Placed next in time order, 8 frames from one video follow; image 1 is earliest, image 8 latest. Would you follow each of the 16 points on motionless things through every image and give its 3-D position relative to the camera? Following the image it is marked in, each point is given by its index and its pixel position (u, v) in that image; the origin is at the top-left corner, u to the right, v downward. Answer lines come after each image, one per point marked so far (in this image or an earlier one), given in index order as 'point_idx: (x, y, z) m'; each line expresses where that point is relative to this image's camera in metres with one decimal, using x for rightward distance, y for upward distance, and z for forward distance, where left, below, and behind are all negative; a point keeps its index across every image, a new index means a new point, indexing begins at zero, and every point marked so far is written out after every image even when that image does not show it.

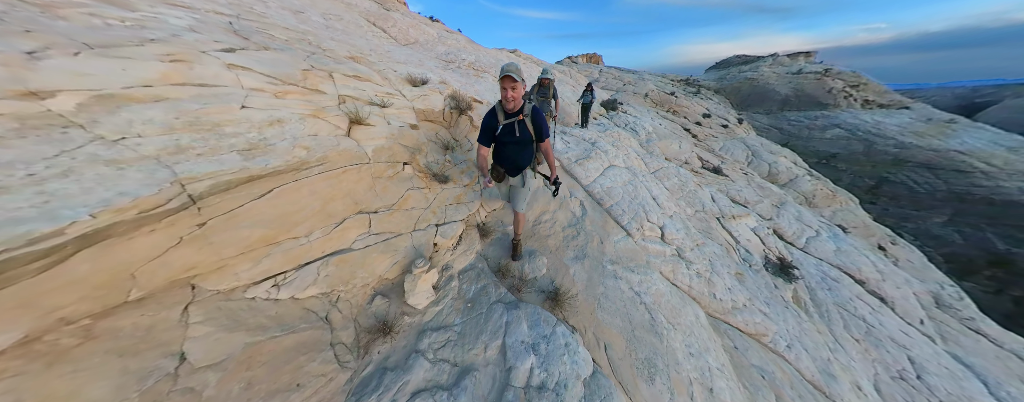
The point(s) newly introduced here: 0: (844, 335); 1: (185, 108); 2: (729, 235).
0: (+14.6, -6.1, +8.6) m
1: (-3.6, +0.9, +1.9) m
2: (+11.2, -1.8, +10.3) m
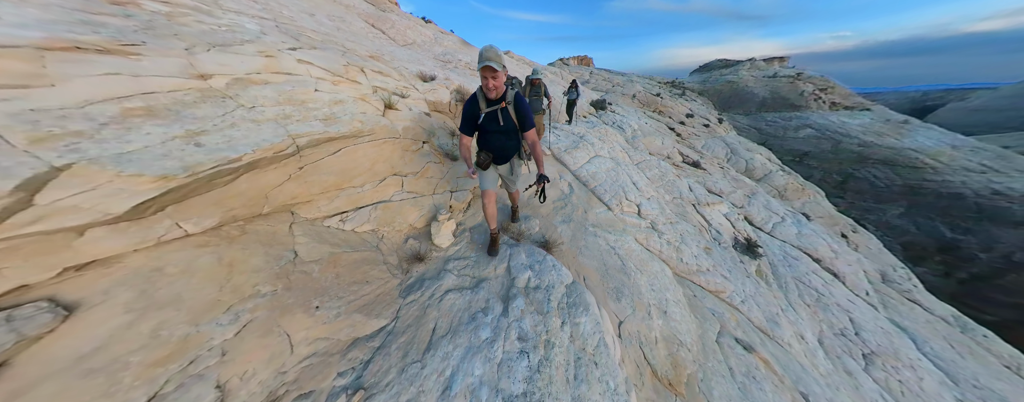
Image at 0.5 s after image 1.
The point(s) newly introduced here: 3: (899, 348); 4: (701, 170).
0: (+14.5, -5.2, +10.0) m
1: (-3.5, +1.6, +2.8) m
2: (+11.1, -1.0, +11.6) m
3: (+19.4, -7.5, +9.9) m
4: (+16.2, +2.6, +16.9) m
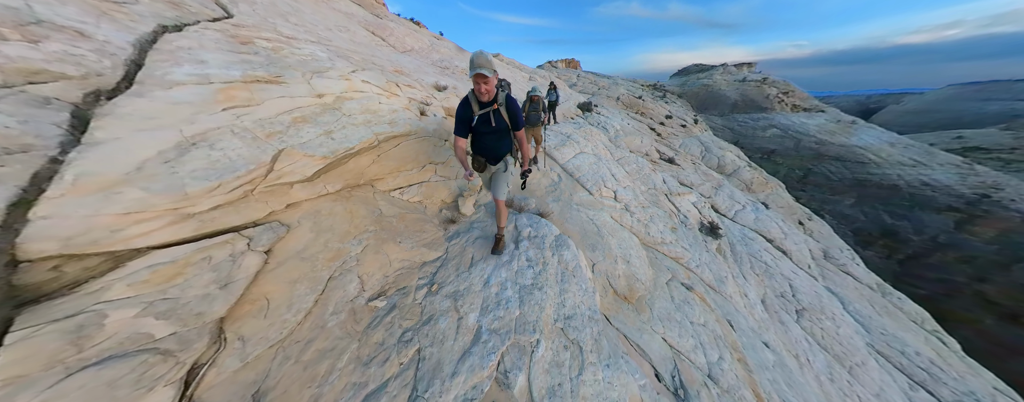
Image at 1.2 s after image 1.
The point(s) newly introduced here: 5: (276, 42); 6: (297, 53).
0: (+14.5, -4.4, +12.2) m
1: (-3.4, +2.1, +4.3) m
2: (+10.9, -0.3, +13.7) m
3: (+19.4, -6.6, +12.3) m
4: (+15.7, +3.4, +19.2) m
5: (-6.0, +3.9, +5.0) m
6: (-5.4, +3.7, +4.9) m
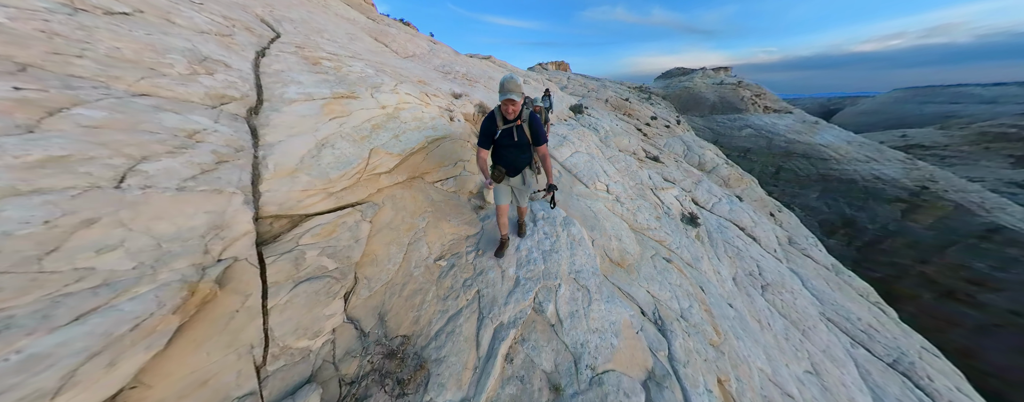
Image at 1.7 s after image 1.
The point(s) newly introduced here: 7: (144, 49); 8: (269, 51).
0: (+14.8, -3.8, +14.0) m
1: (-2.8, +2.4, +5.5) m
2: (+11.1, +0.3, +15.4) m
3: (+19.8, -6.0, +14.3) m
4: (+15.6, +4.0, +21.1) m
5: (-5.5, +4.2, +6.0) m
6: (-4.9, +3.9, +6.0) m
7: (-5.9, +2.3, +3.0) m
8: (-6.3, +3.7, +4.8) m
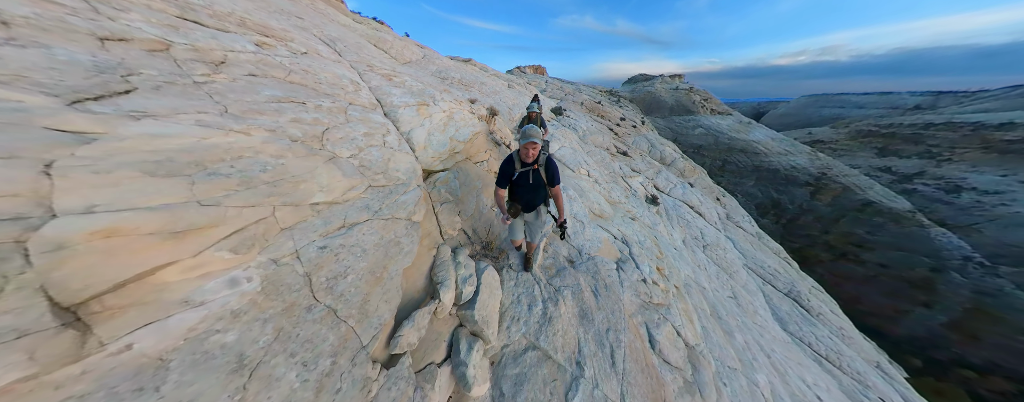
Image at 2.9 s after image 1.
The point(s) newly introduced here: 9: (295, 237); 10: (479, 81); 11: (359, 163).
0: (+14.8, -2.1, +18.2) m
1: (-2.1, +3.5, +8.0) m
2: (+10.8, +1.8, +19.2) m
3: (+19.9, -4.1, +18.9) m
4: (+14.7, +5.6, +25.4) m
5: (-4.9, +5.2, +8.3) m
6: (-4.2, +4.9, +8.3) m
7: (-4.9, +3.3, +5.3) m
8: (-5.5, +4.6, +7.1) m
9: (-2.5, -0.6, +2.2) m
10: (-2.2, +8.2, +13.7) m
11: (-2.7, +0.5, +3.3) m
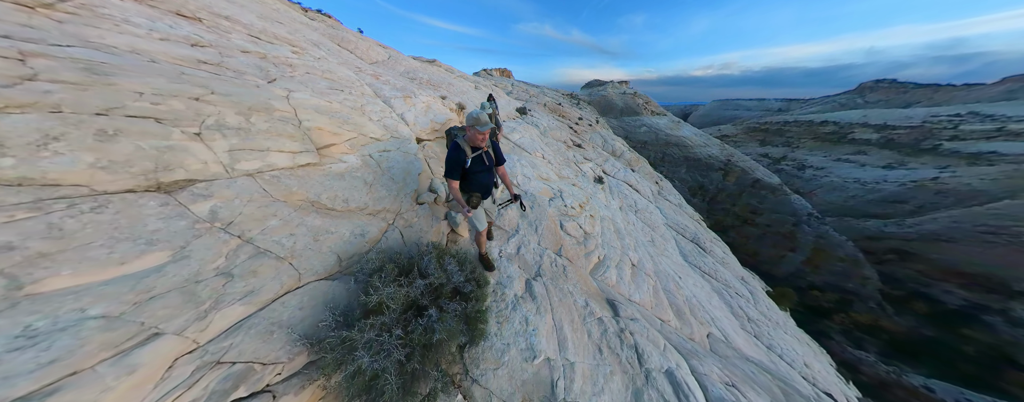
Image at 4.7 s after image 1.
0: (+11.6, +0.5, +23.2) m
1: (-4.2, +5.3, +10.9) m
2: (+7.3, +4.1, +23.7) m
3: (+16.6, -1.2, +24.5) m
4: (+10.1, +8.1, +30.3) m
5: (-7.1, +6.8, +10.9) m
6: (-6.4, +6.6, +11.0) m
7: (-6.5, +4.9, +7.8) m
8: (-7.5, +6.2, +9.5) m
9: (-3.6, +1.3, +5.0) m
10: (-5.3, +9.9, +16.6) m
11: (-3.9, +2.3, +6.1) m
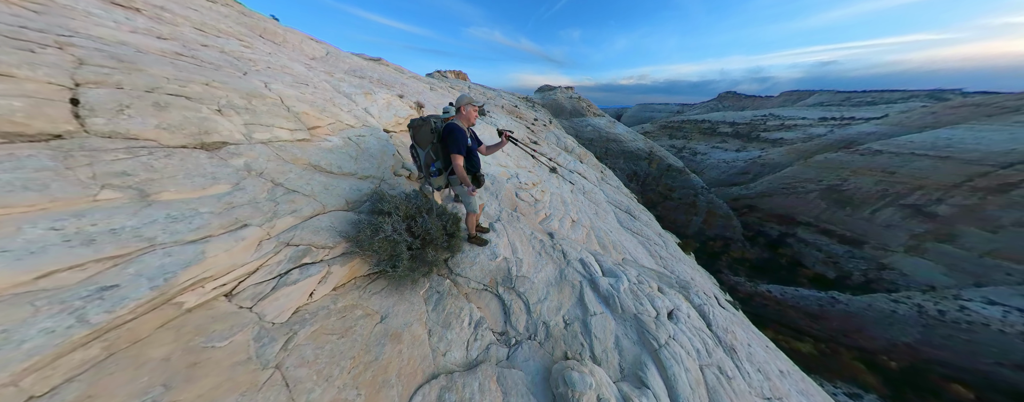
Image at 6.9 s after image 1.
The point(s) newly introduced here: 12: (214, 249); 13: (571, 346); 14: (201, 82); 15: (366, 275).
0: (+6.6, +2.1, +26.7) m
1: (-7.0, +5.9, +11.8) m
2: (+2.0, +5.3, +26.5) m
3: (+11.4, +0.8, +29.0) m
4: (+3.2, +9.3, +33.6) m
5: (-10.0, +7.1, +11.2) m
6: (-9.3, +7.0, +11.4) m
7: (-8.7, +5.4, +8.3) m
8: (-10.0, +6.6, +9.8) m
9: (-5.0, +2.1, +6.1) m
10: (-9.5, +10.2, +17.2) m
11: (-5.6, +3.1, +7.1) m
12: (-3.8, -0.6, +2.6) m
13: (+1.2, -2.8, +3.9) m
14: (-6.5, +2.5, +4.2) m
15: (-2.8, -1.4, +3.8) m
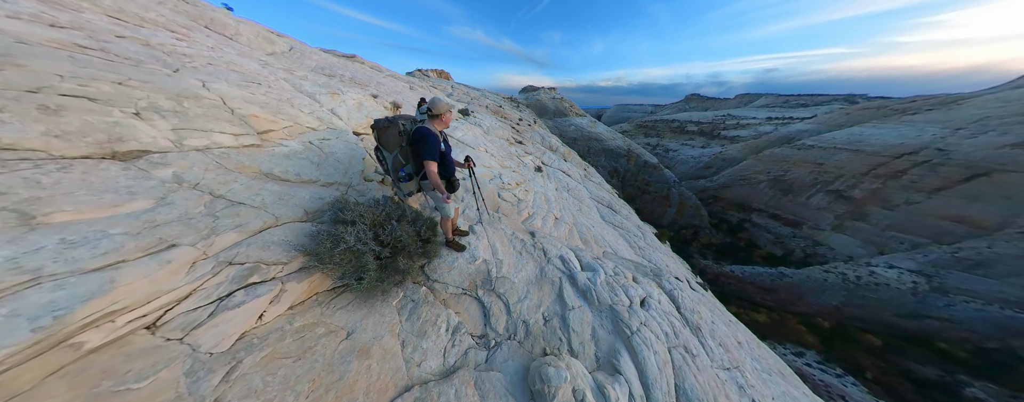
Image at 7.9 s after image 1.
0: (+3.9, +2.2, +27.2) m
1: (-8.5, +5.5, +11.1) m
2: (-0.8, +5.3, +26.5) m
3: (+8.6, +1.2, +29.8) m
4: (-0.4, +9.3, +33.7) m
5: (-11.5, +6.6, +10.3) m
6: (-10.8, +6.4, +10.6) m
7: (-9.9, +4.9, +7.5) m
8: (-11.4, +6.0, +8.9) m
9: (-5.8, +1.8, +5.6) m
10: (-11.7, +9.6, +16.3) m
11: (-6.6, +2.7, +6.6) m
12: (-4.2, -0.8, +2.2) m
13: (+0.7, -2.8, +4.0) m
14: (-7.2, +2.2, +3.6) m
15: (-3.3, -1.6, +3.6) m
